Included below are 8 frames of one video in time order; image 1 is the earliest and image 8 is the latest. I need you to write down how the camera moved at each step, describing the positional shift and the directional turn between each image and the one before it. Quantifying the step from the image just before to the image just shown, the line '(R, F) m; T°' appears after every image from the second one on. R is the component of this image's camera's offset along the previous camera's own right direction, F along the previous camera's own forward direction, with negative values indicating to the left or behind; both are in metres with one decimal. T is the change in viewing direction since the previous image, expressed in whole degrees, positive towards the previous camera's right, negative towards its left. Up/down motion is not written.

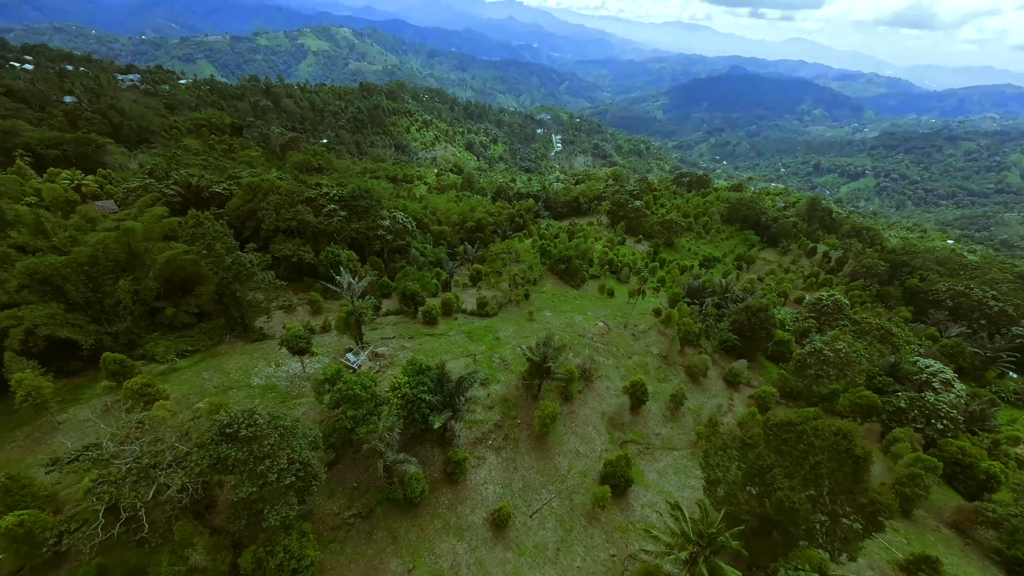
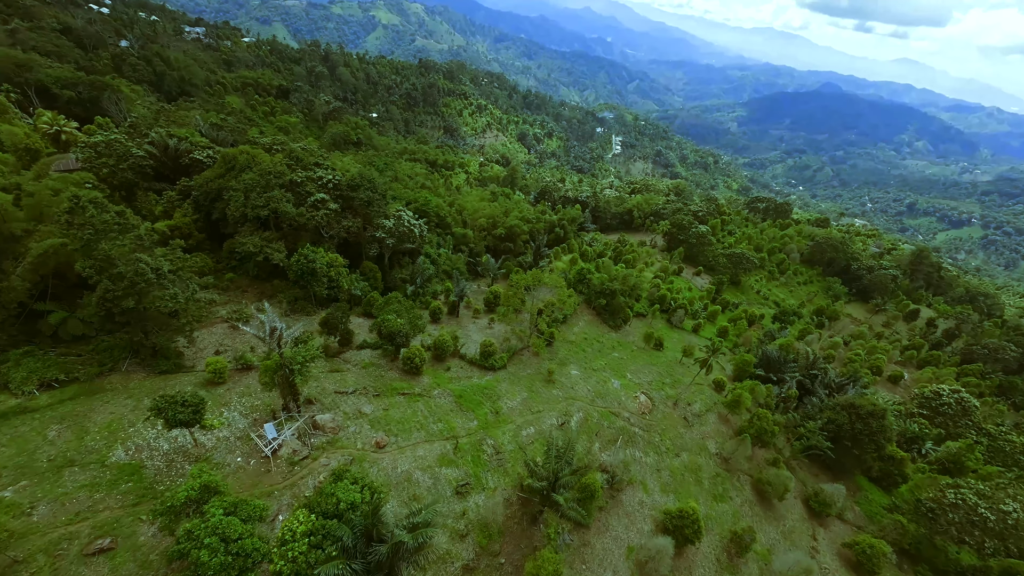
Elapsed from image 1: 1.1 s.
(+0.5, +6.7) m; -5°
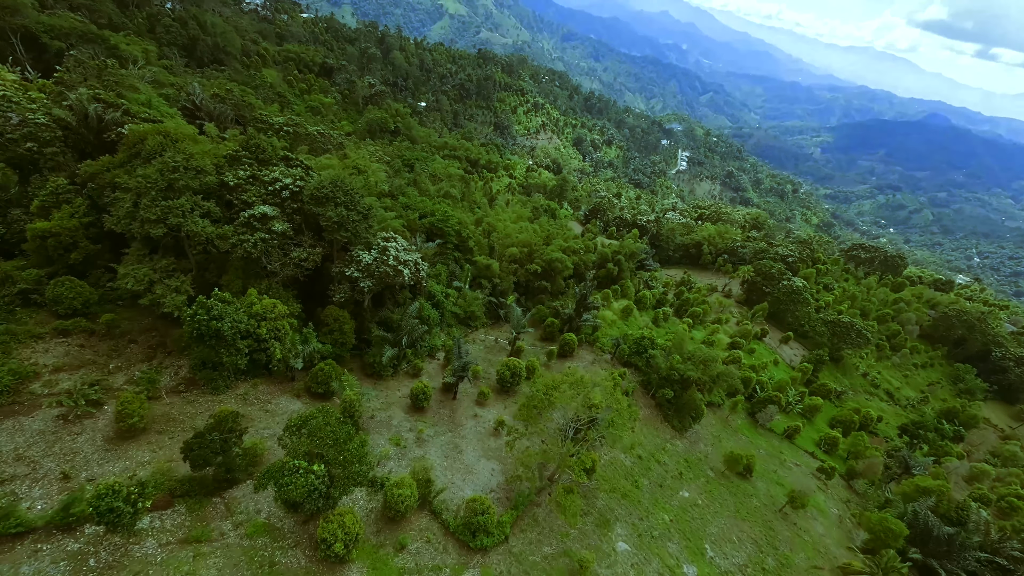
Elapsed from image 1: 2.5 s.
(0.0, +8.4) m; -5°
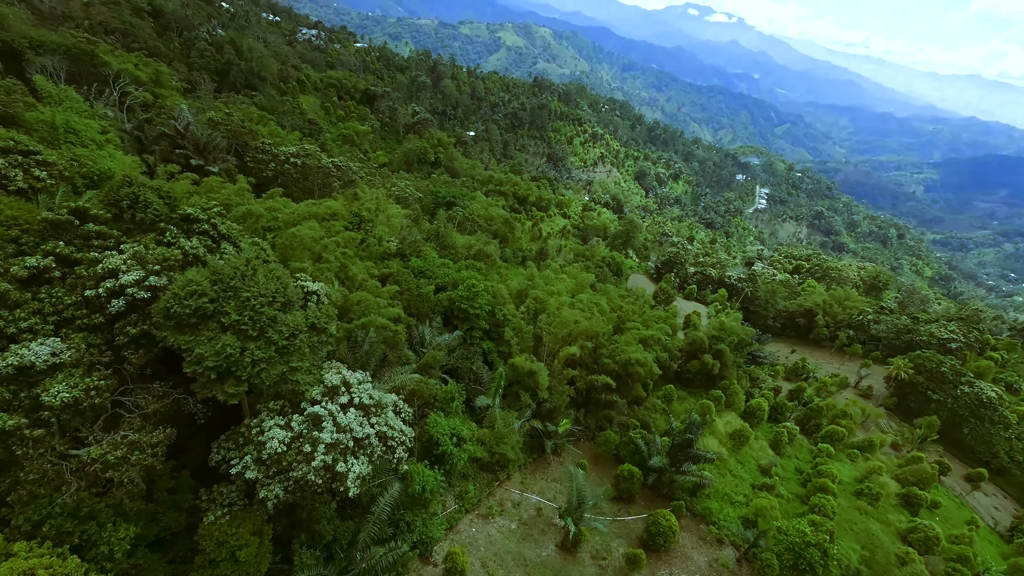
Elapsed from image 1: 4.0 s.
(-0.5, +8.7) m; -6°
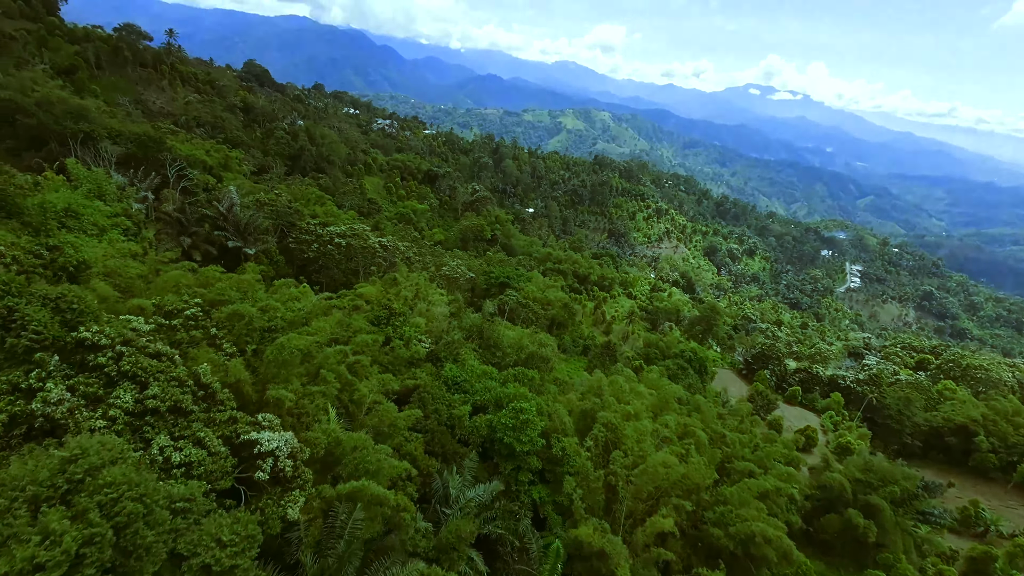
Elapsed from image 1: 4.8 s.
(-0.2, +4.3) m; -8°
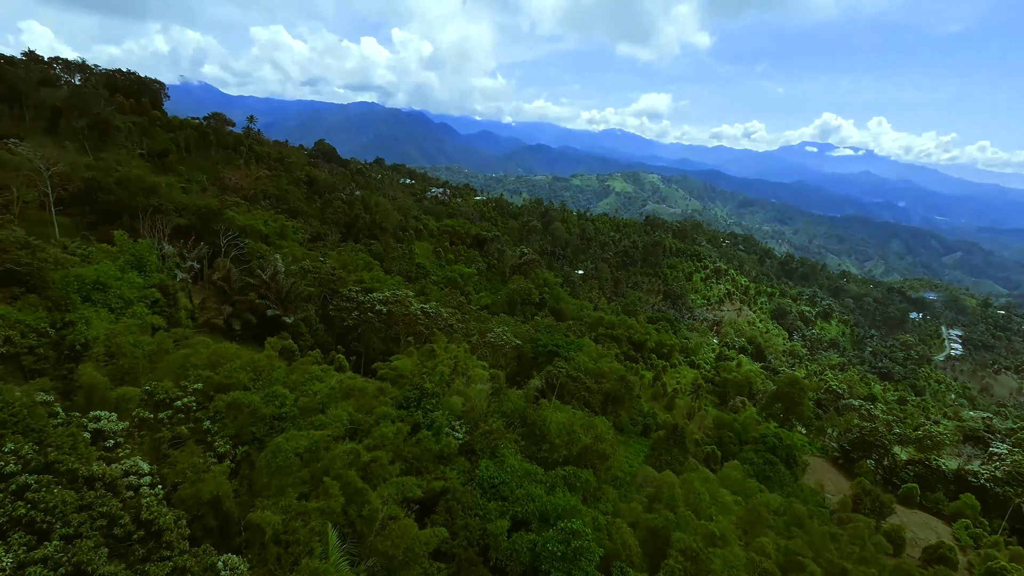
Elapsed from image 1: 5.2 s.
(0.0, +2.1) m; -6°
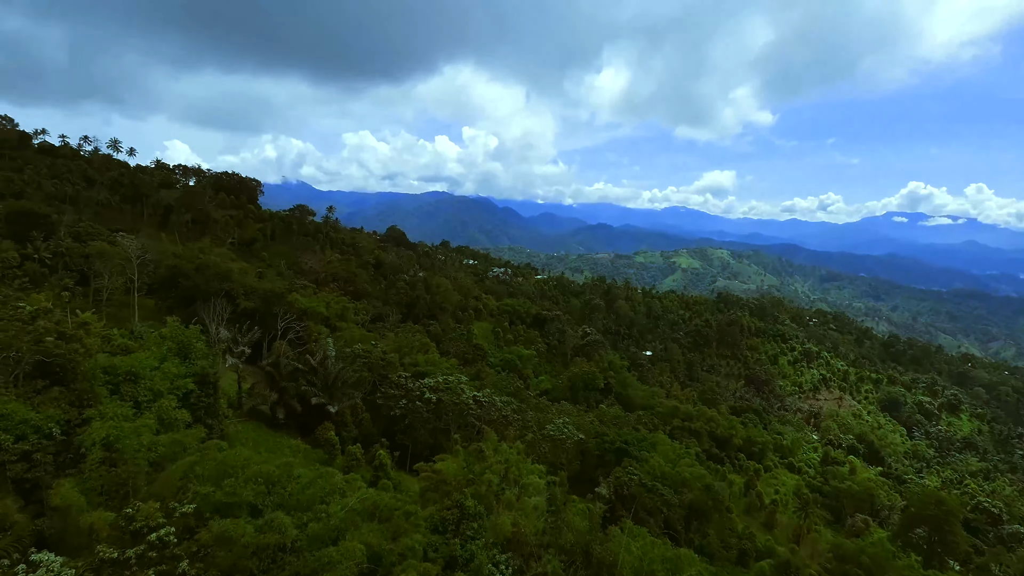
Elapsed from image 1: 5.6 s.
(+0.1, +2.0) m; -8°
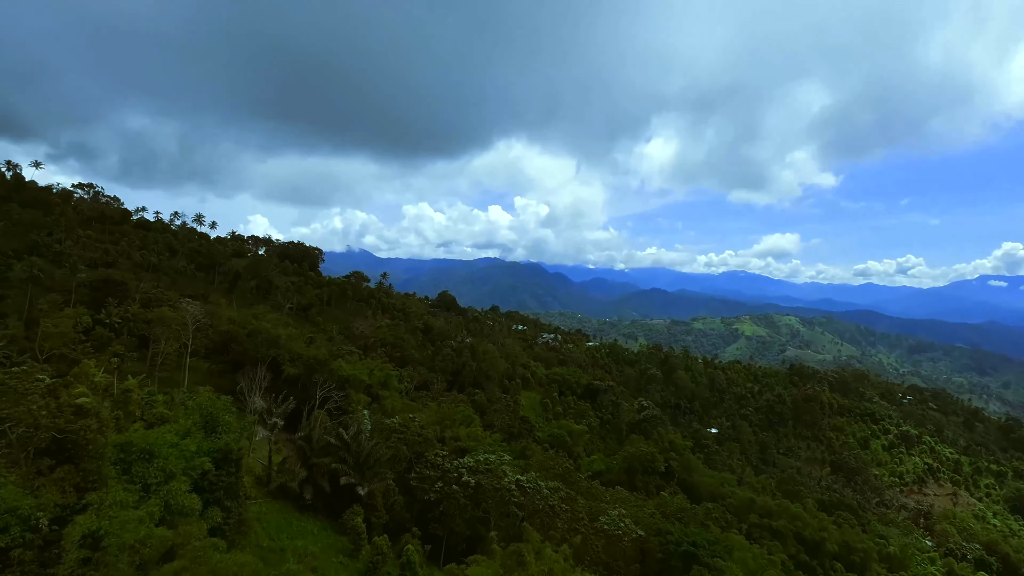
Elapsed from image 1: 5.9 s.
(+0.2, +1.4) m; -7°
